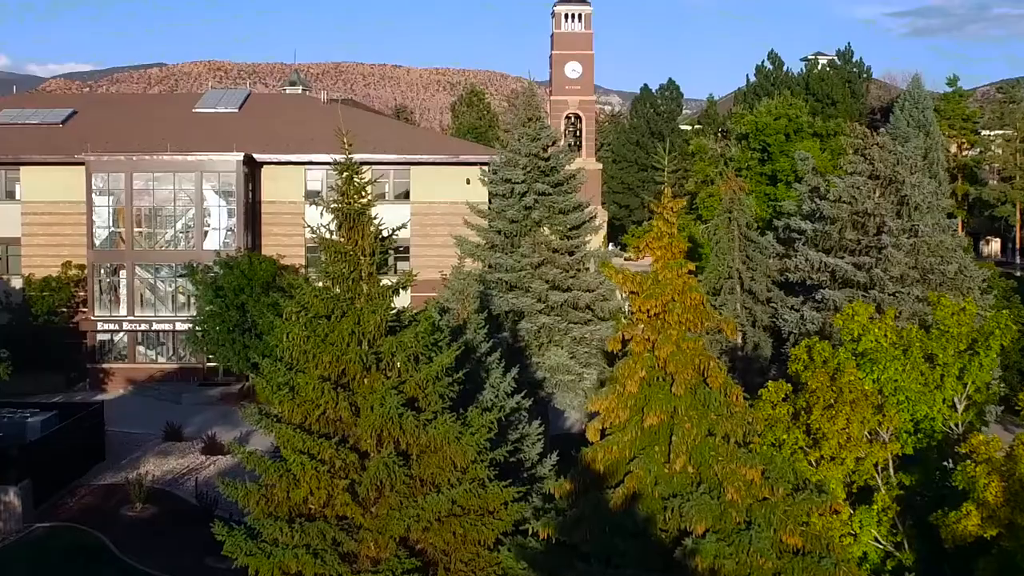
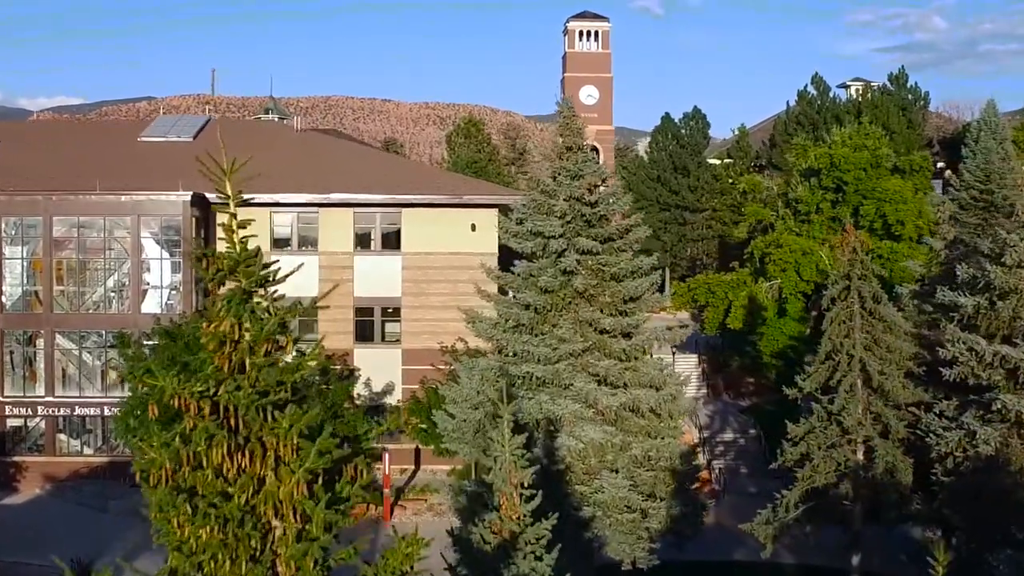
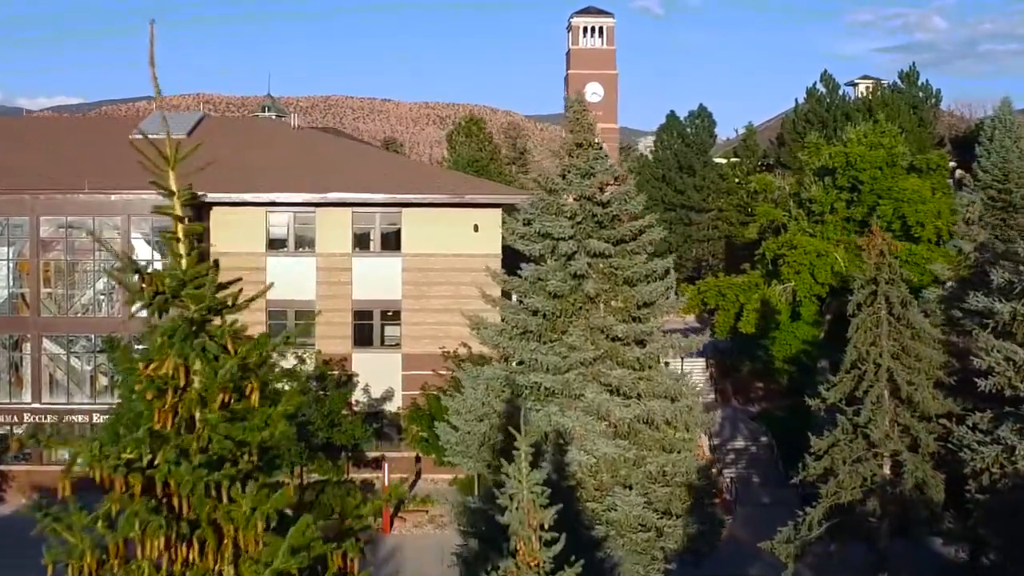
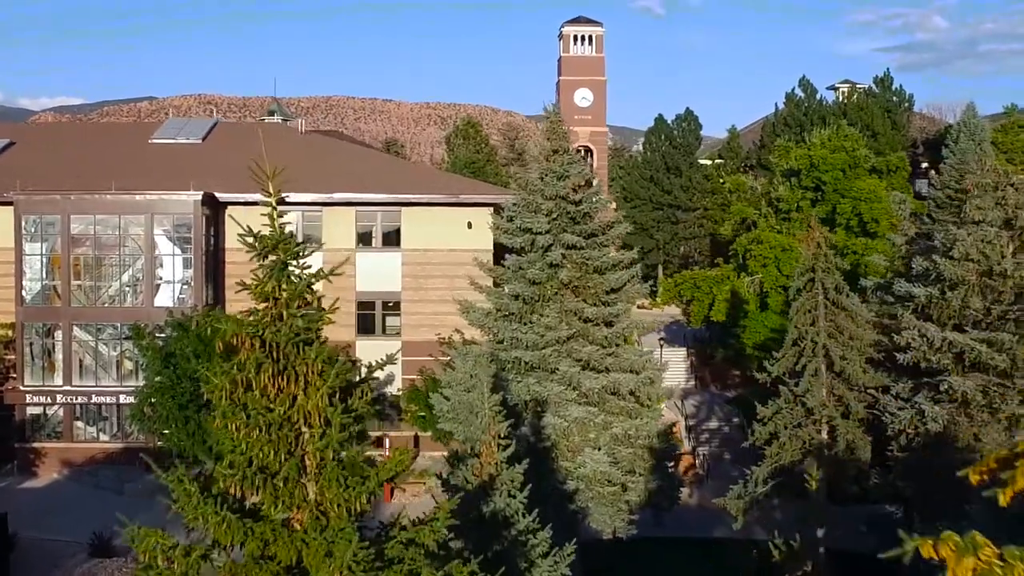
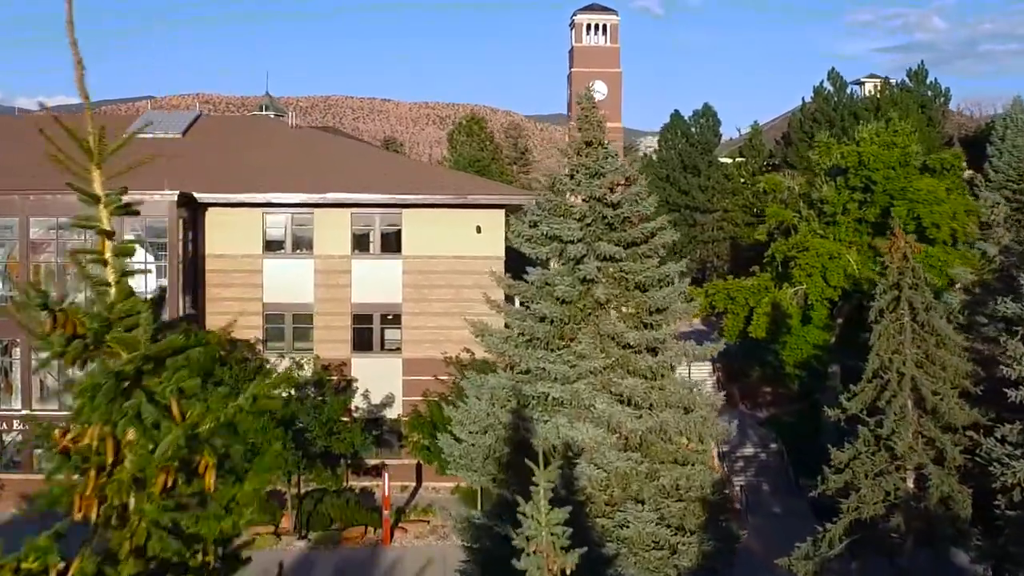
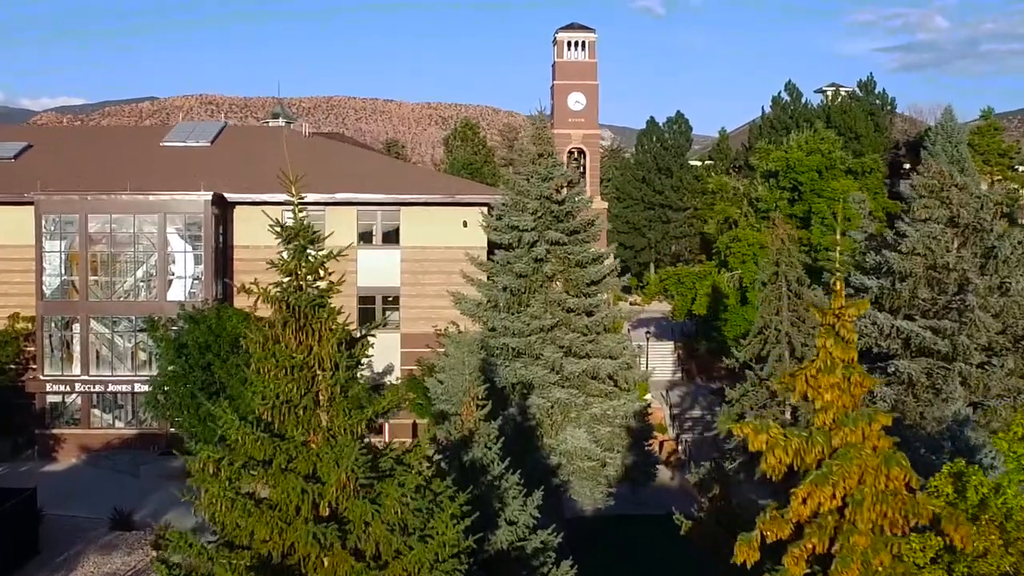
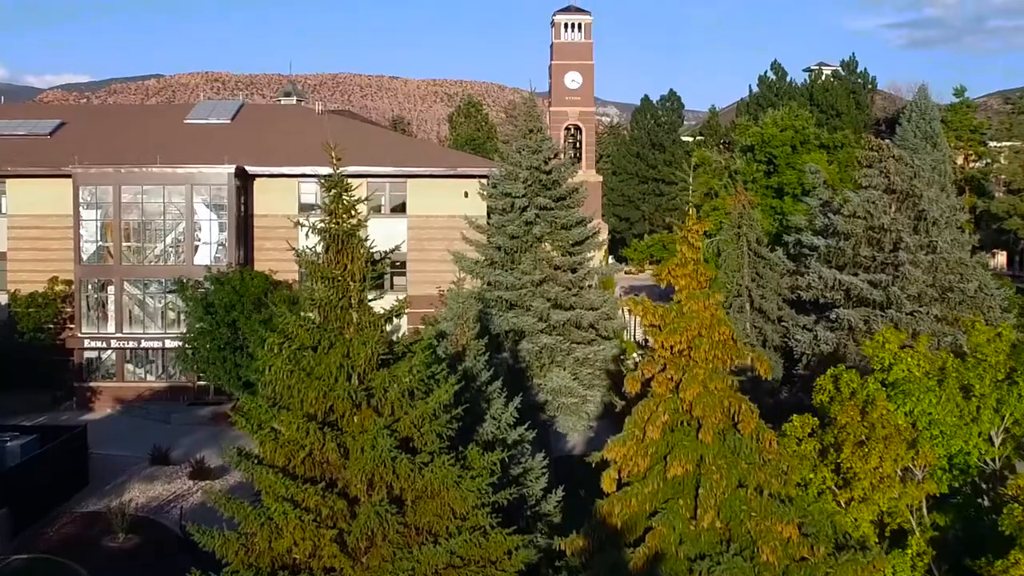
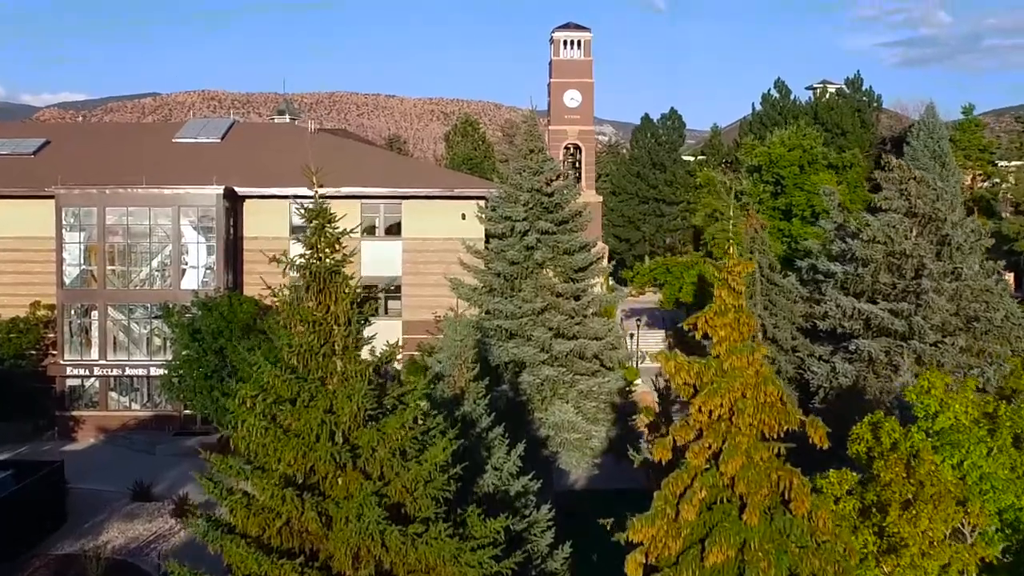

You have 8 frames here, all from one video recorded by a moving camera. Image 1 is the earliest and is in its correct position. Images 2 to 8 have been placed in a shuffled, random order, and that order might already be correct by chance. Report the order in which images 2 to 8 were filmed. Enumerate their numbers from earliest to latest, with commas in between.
7, 8, 6, 4, 2, 3, 5
